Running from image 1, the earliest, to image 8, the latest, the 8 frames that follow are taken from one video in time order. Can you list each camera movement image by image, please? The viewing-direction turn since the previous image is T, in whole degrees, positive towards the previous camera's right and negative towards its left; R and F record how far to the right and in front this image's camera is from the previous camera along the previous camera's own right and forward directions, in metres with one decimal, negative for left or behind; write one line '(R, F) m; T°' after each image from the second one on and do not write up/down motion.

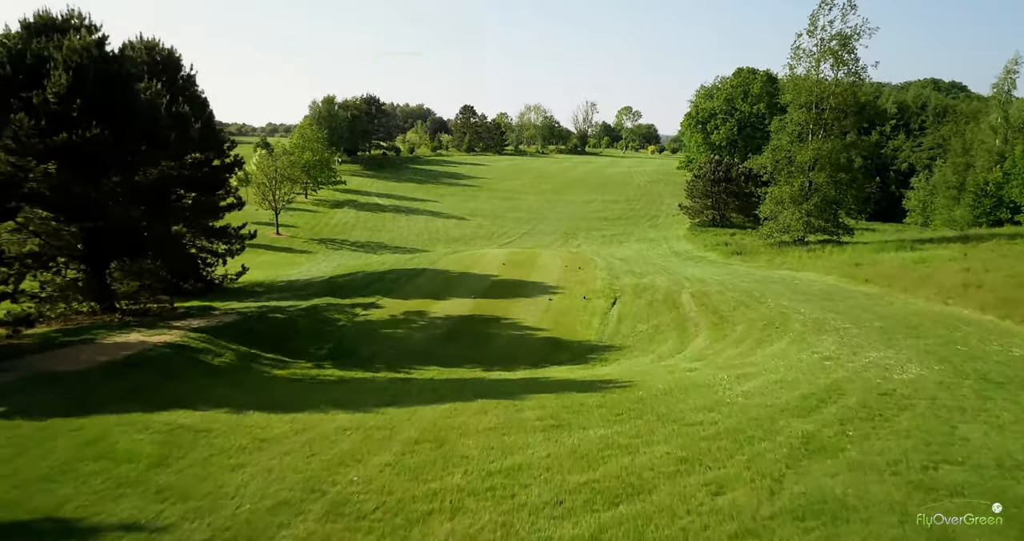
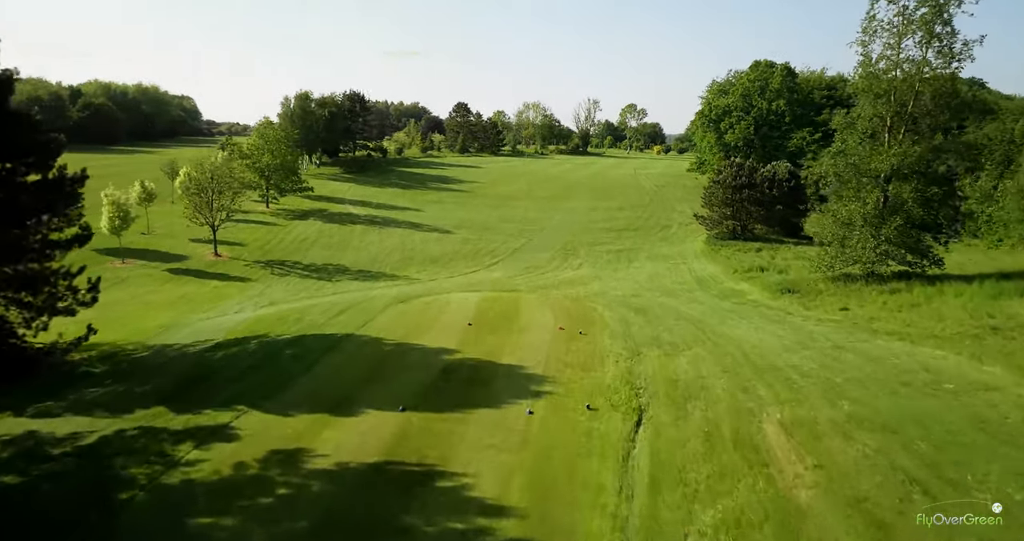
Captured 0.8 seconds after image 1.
(+0.6, +5.7) m; 0°
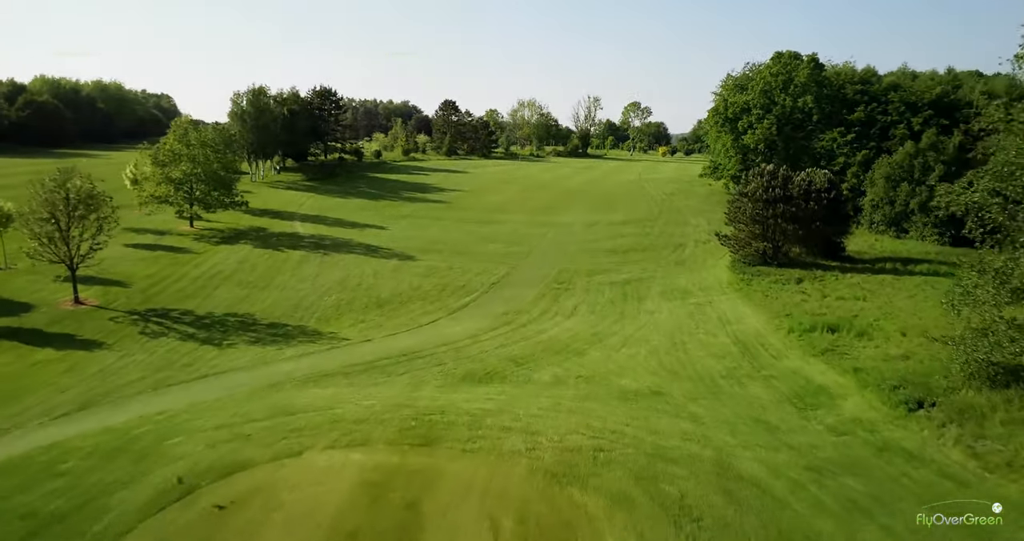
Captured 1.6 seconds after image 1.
(+0.9, +7.4) m; 0°
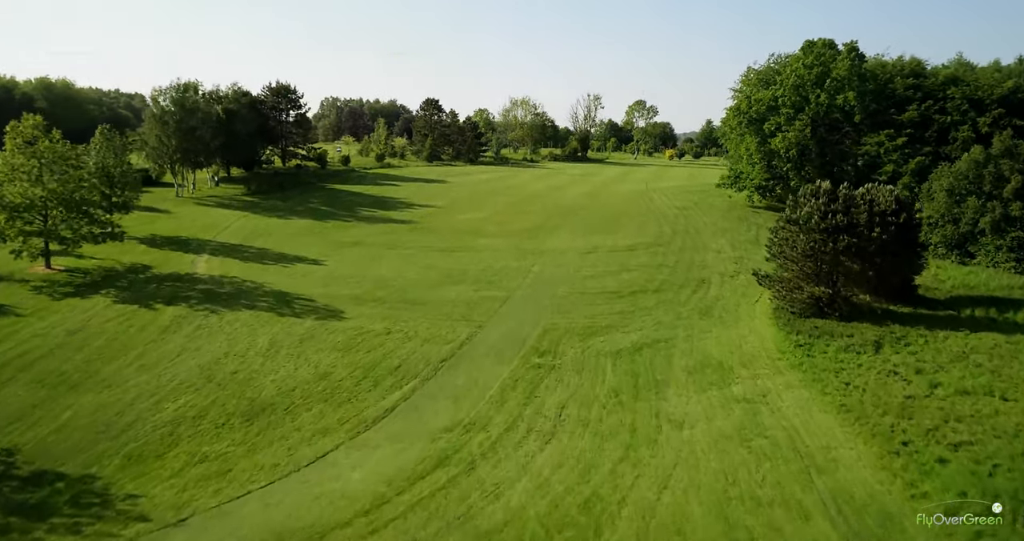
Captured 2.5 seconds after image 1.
(+1.1, +8.4) m; 0°
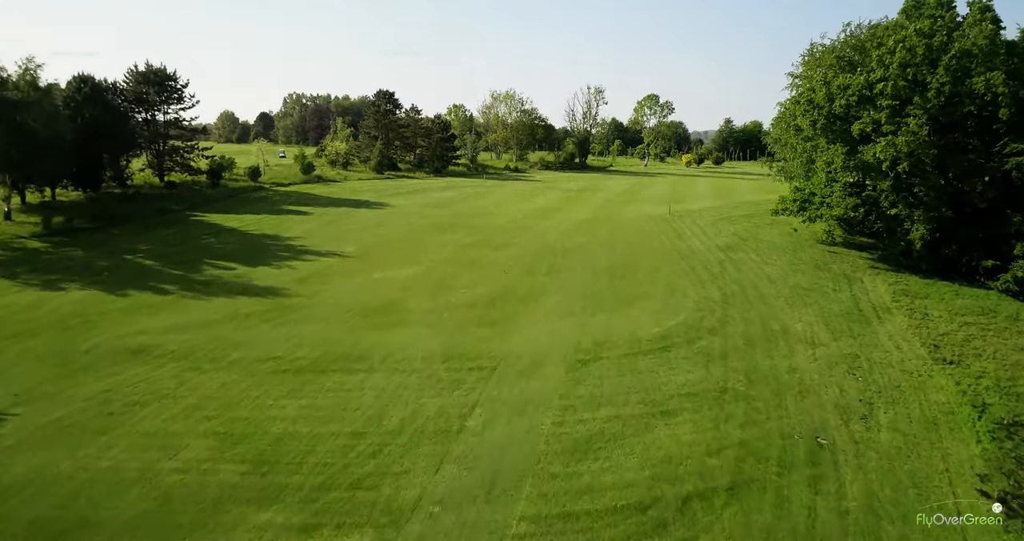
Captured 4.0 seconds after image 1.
(+1.8, +15.4) m; 0°
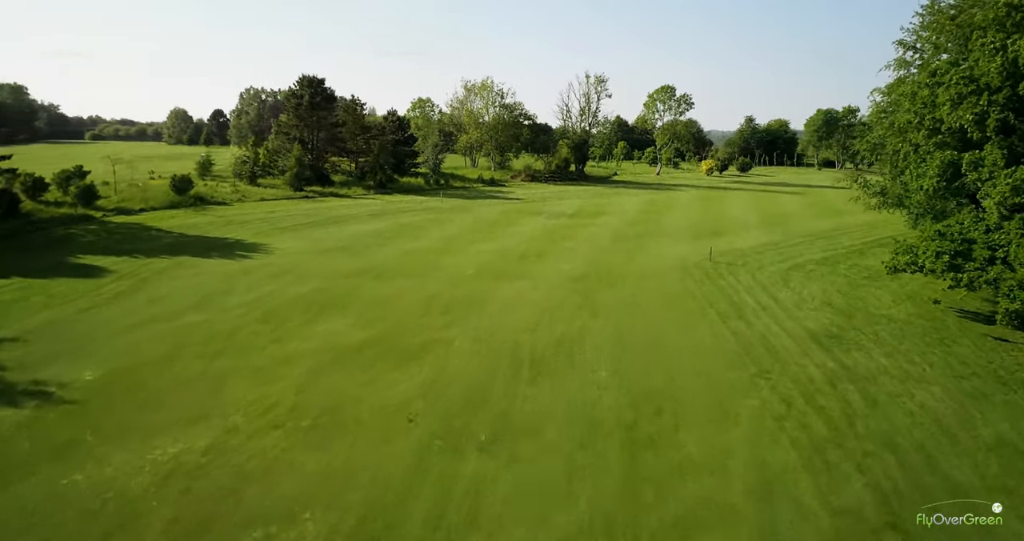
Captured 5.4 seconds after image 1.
(+1.6, +13.6) m; 0°
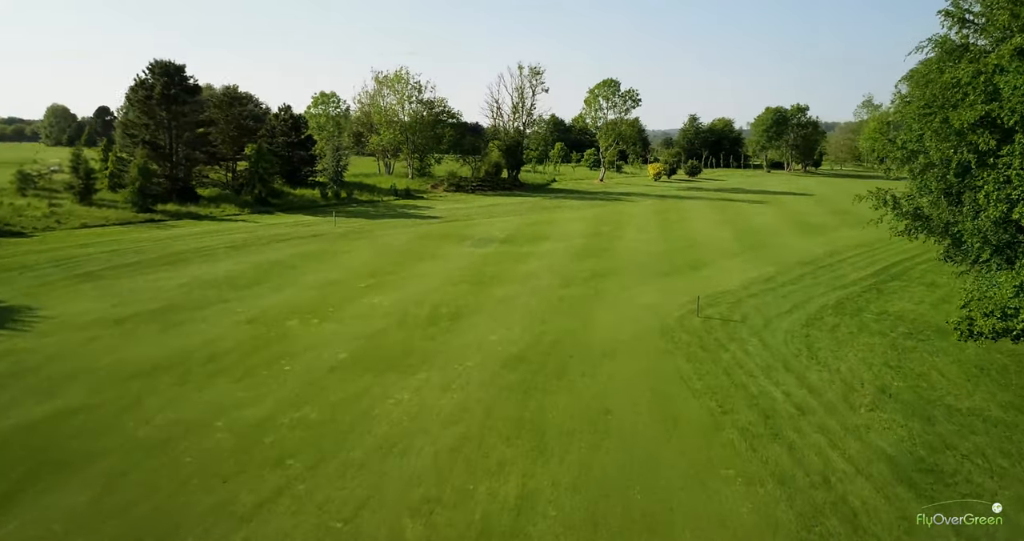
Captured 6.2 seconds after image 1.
(+0.7, +7.5) m; +5°
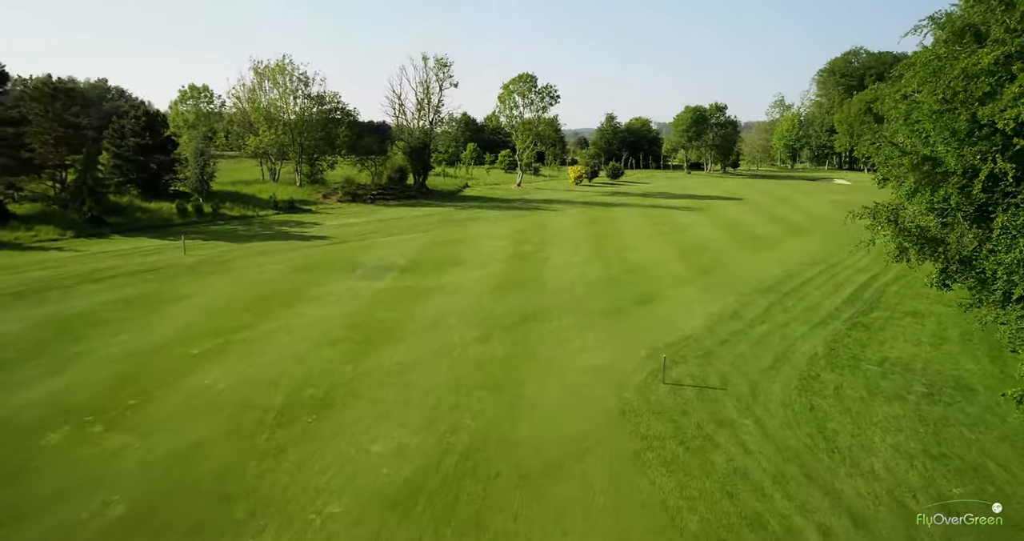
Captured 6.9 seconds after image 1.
(+0.3, +5.1) m; +7°
